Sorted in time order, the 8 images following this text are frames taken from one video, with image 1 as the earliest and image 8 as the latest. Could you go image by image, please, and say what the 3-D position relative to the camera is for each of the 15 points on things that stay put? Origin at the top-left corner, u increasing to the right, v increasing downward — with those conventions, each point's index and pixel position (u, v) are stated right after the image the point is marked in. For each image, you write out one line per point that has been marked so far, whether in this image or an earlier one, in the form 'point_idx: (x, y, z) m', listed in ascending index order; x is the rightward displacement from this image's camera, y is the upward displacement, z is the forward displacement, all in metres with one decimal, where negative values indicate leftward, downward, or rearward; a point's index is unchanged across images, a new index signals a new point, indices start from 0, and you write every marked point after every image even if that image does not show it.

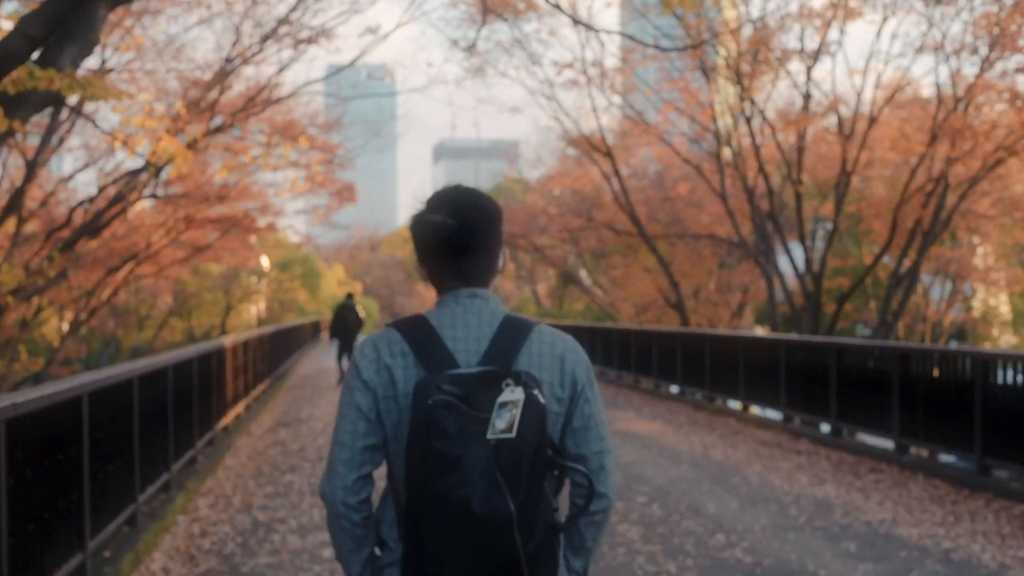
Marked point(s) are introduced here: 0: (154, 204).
0: (-5.9, +1.4, +19.8) m
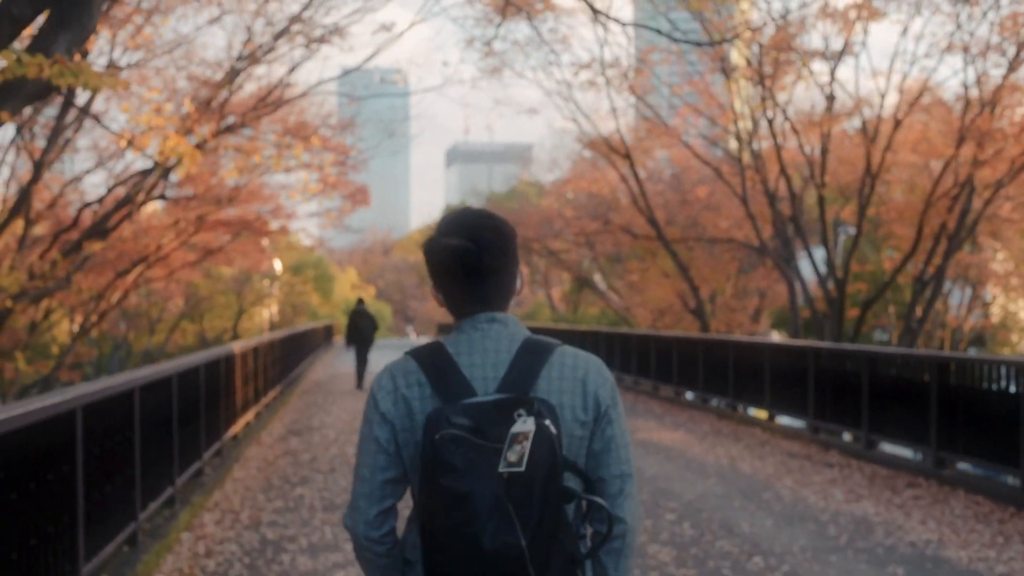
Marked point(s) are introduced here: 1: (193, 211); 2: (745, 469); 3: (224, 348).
0: (-5.6, +1.3, +19.5) m
1: (-5.0, +1.2, +18.8) m
2: (+1.8, -1.4, +9.4) m
3: (-2.3, -0.5, +9.8) m
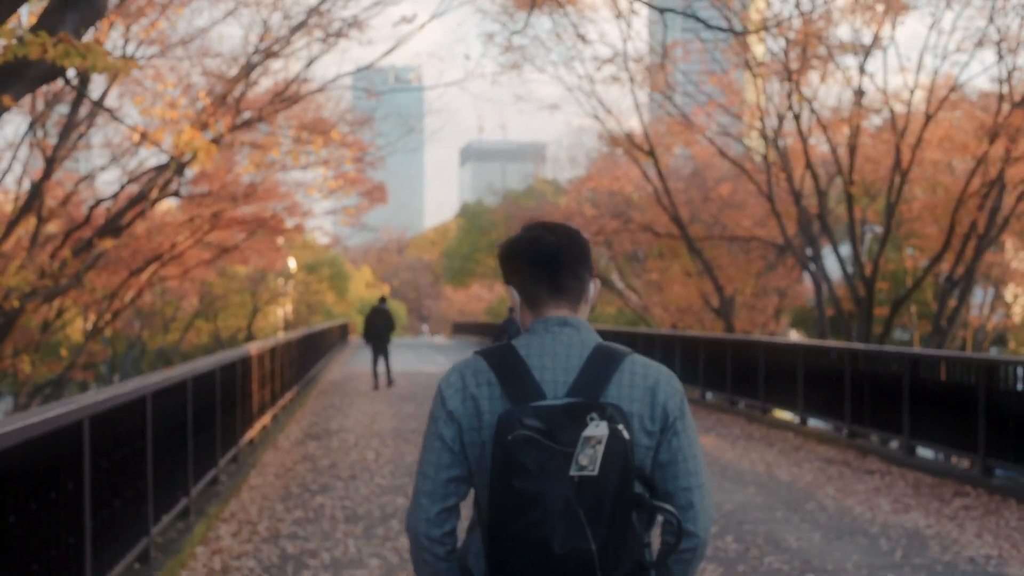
0: (-5.3, +1.3, +19.2) m
1: (-4.7, +1.2, +18.5) m
2: (+2.0, -1.4, +9.0) m
3: (-2.1, -0.5, +9.4) m
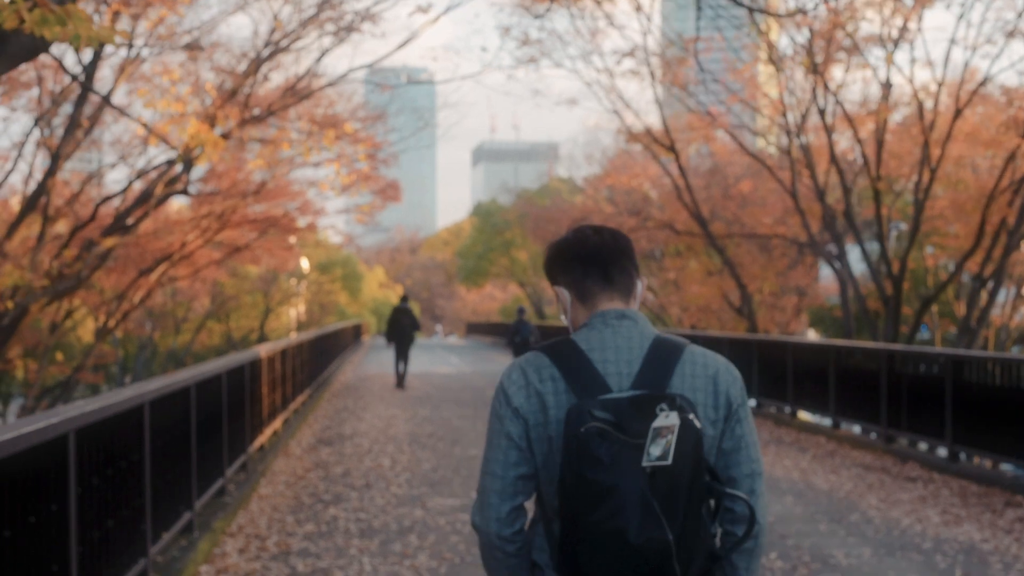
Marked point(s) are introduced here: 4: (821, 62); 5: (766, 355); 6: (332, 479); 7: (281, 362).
0: (-5.0, +1.3, +18.8) m
1: (-4.4, +1.2, +18.1) m
2: (+2.2, -1.4, +8.5) m
3: (-1.9, -0.5, +9.0) m
4: (+4.5, +3.3, +17.7) m
5: (+3.0, -0.8, +14.1) m
6: (-1.3, -1.4, +8.8) m
7: (-2.2, -0.7, +11.4) m
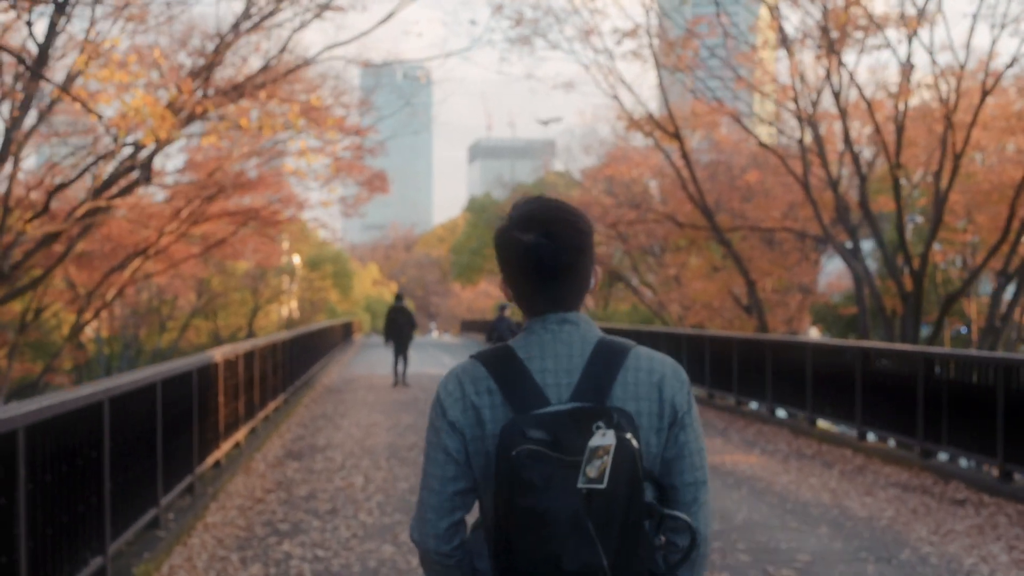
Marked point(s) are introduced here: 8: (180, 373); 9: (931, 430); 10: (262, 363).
0: (-5.1, +1.4, +17.6) m
1: (-4.5, +1.3, +16.9) m
2: (+2.1, -1.4, +7.4) m
3: (-2.0, -0.4, +7.8) m
4: (+4.4, +3.4, +16.5) m
5: (+2.9, -0.8, +13.0) m
6: (-1.4, -1.4, +7.7) m
7: (-2.3, -0.7, +10.3) m
8: (-1.9, -0.5, +6.8) m
9: (+3.2, -1.1, +9.3) m
10: (-2.4, -0.7, +11.8) m
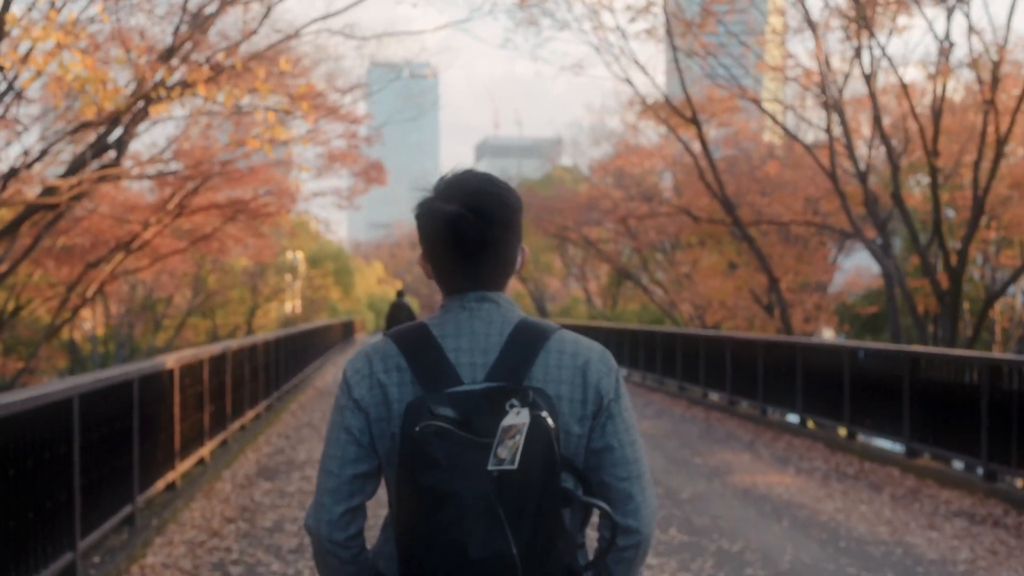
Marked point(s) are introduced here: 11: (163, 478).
0: (-5.1, +1.4, +16.4) m
1: (-4.4, +1.3, +15.8) m
2: (+2.1, -1.4, +6.2) m
3: (-2.0, -0.4, +6.6) m
4: (+4.5, +3.4, +15.3) m
5: (+2.9, -0.7, +11.8) m
6: (-1.4, -1.3, +6.5) m
7: (-2.2, -0.6, +9.1) m
8: (-1.9, -0.4, +5.6) m
9: (+3.2, -1.1, +8.1) m
10: (-2.4, -0.7, +10.6) m
11: (-2.0, -1.1, +6.9) m
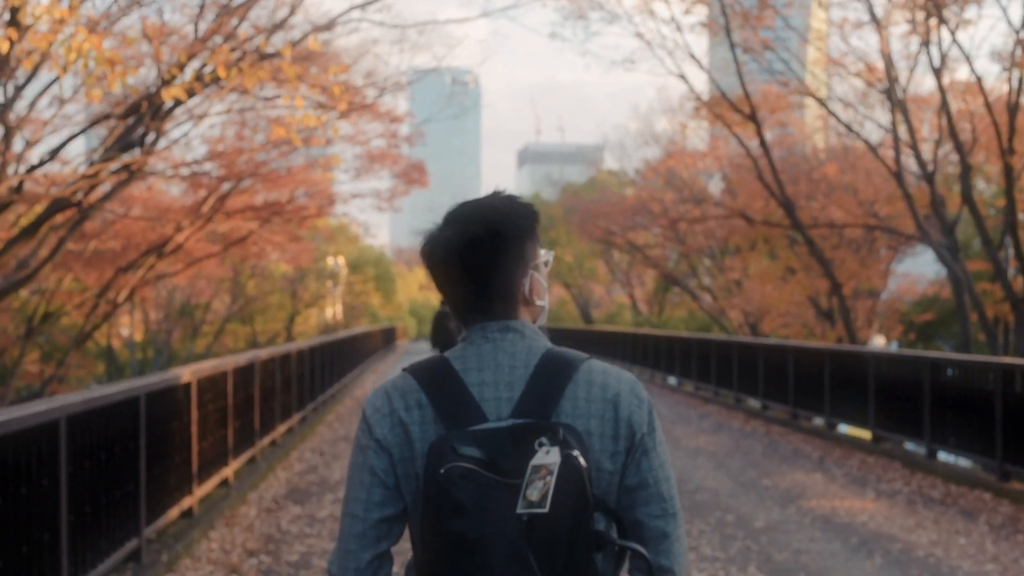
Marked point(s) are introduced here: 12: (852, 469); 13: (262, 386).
0: (-4.4, +1.4, +15.8) m
1: (-3.8, +1.2, +15.1) m
2: (+2.4, -1.4, +5.3) m
3: (-1.7, -0.4, +5.9) m
4: (+5.1, +3.3, +14.4) m
5: (+3.4, -0.8, +10.9) m
6: (-1.1, -1.4, +5.8) m
7: (-1.9, -0.7, +8.4) m
8: (-1.6, -0.5, +4.9) m
9: (+3.6, -1.1, +7.2) m
10: (-2.0, -0.7, +9.9) m
11: (-1.7, -1.1, +6.2) m
12: (+2.8, -1.5, +10.1) m
13: (-2.0, -0.8, +9.3) m
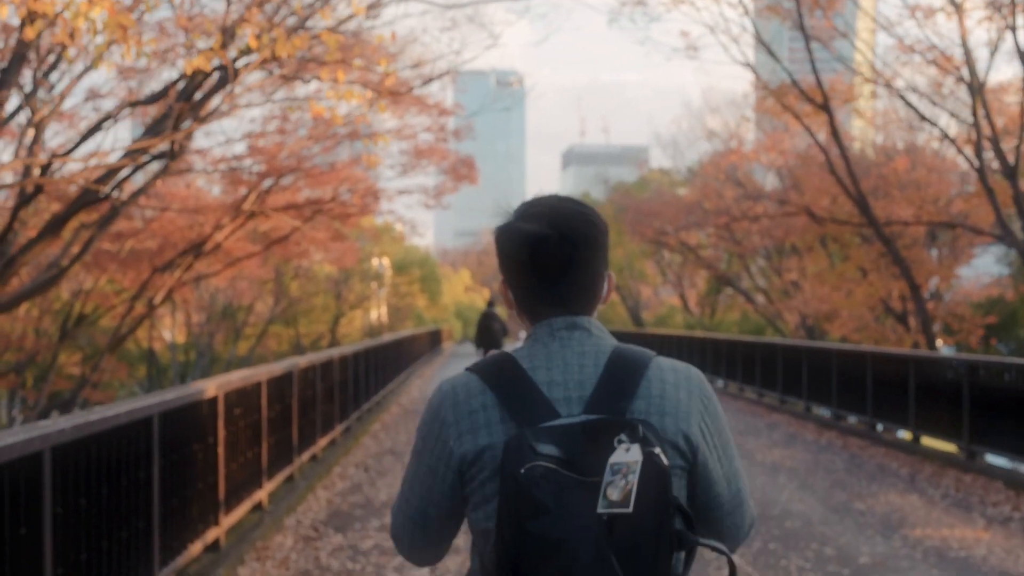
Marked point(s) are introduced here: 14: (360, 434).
0: (-3.8, +1.3, +15.1) m
1: (-3.2, +1.2, +14.4) m
2: (+2.7, -1.4, +4.4) m
3: (-1.4, -0.4, +5.1) m
4: (+5.7, +3.3, +13.3) m
5: (+3.9, -0.8, +9.9) m
6: (-0.8, -1.4, +4.9) m
7: (-1.5, -0.7, +7.6) m
8: (-1.4, -0.5, +4.1) m
9: (+3.9, -1.1, +6.2) m
10: (-1.5, -0.7, +9.1) m
11: (-1.4, -1.1, +5.4) m
12: (+3.3, -1.5, +9.2) m
13: (-1.5, -0.8, +8.5) m
14: (-1.6, -1.5, +12.6) m
